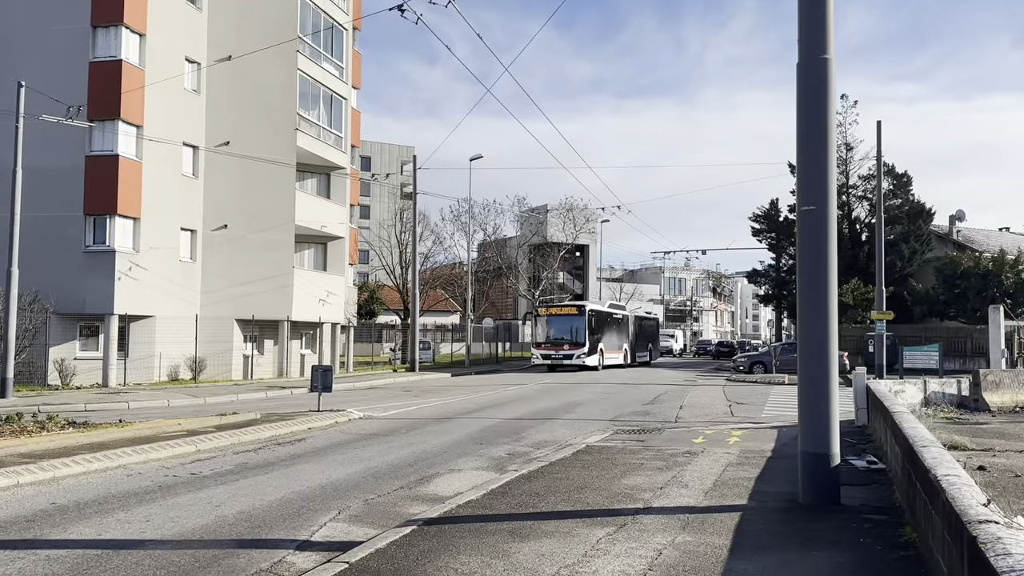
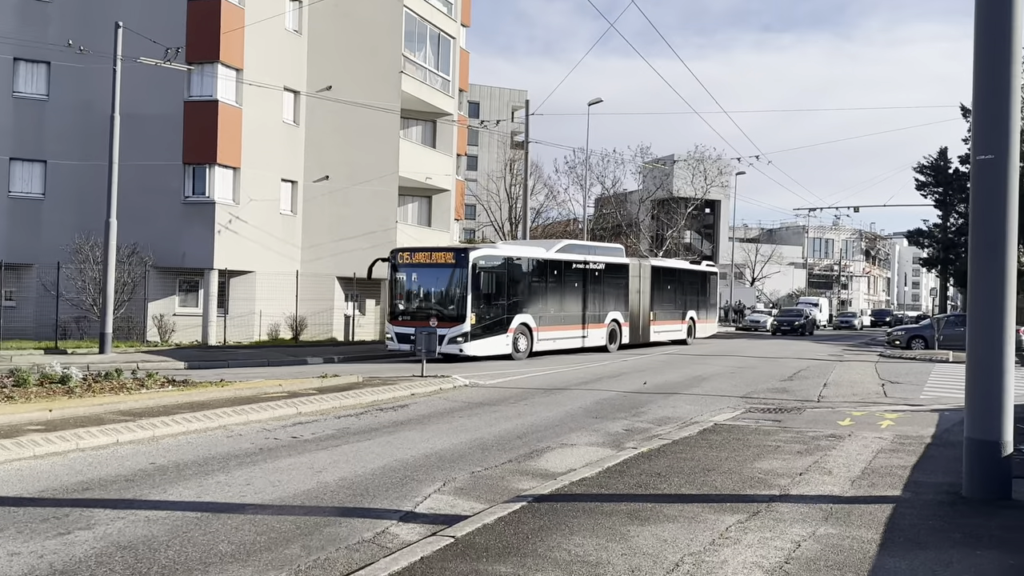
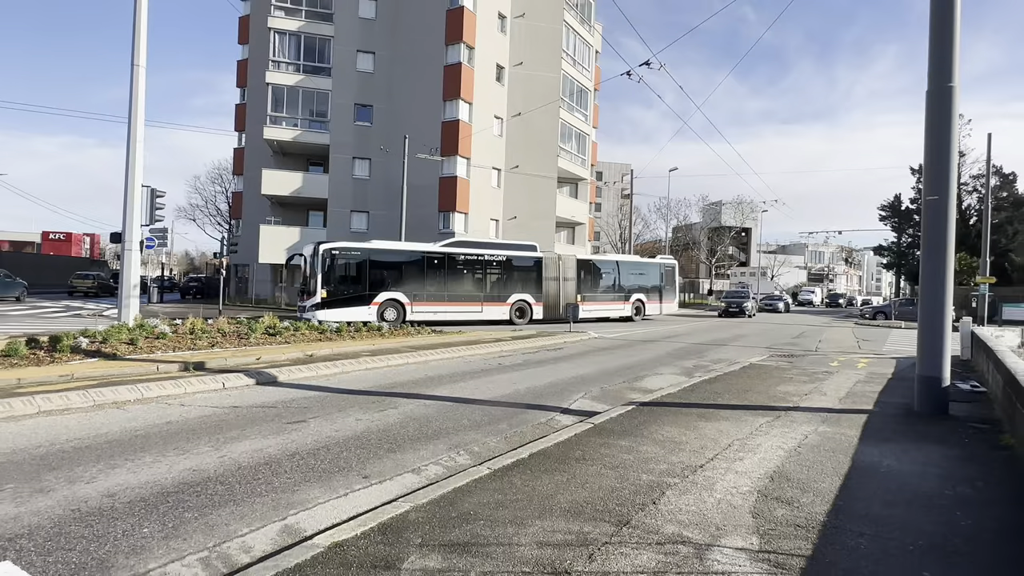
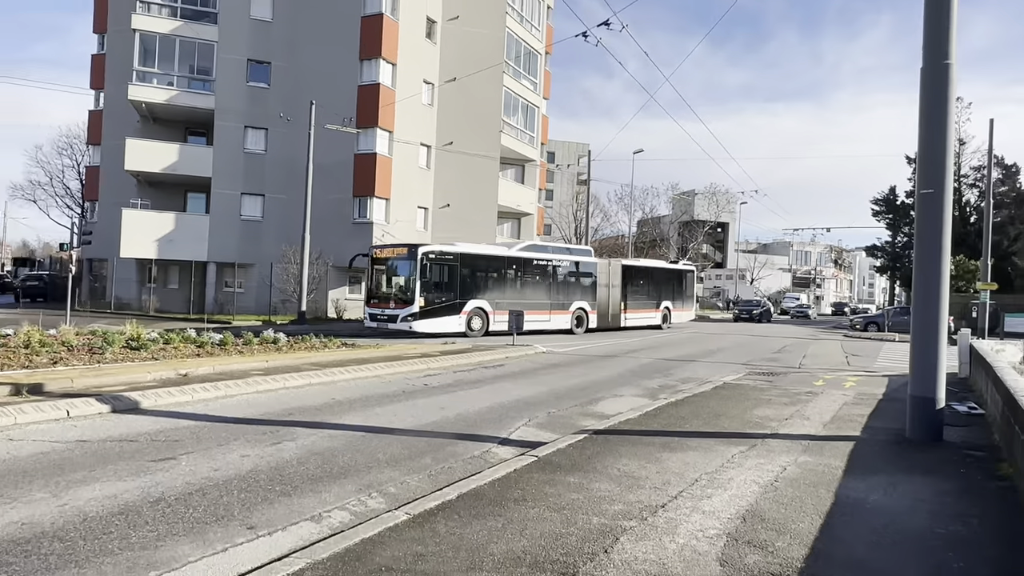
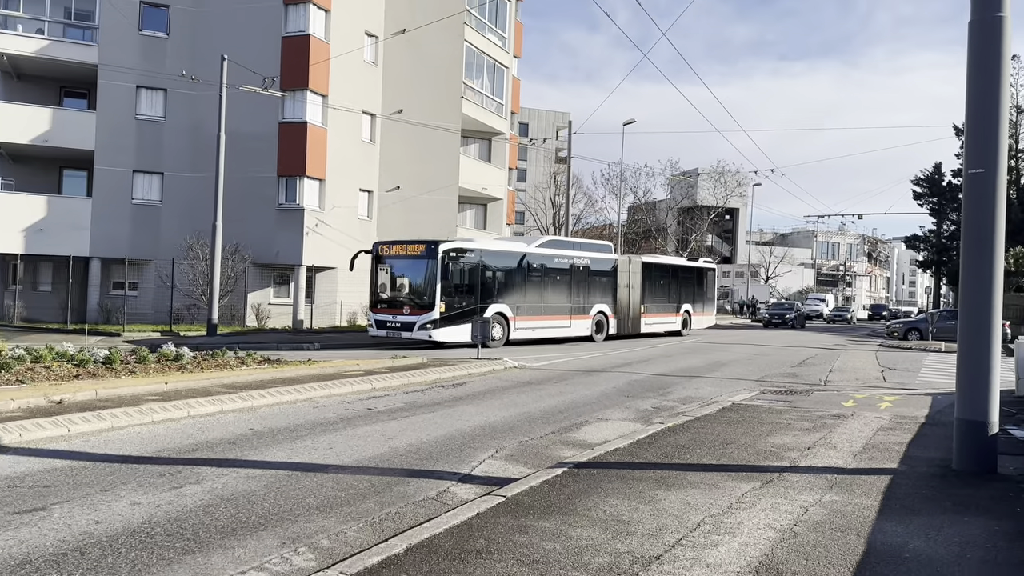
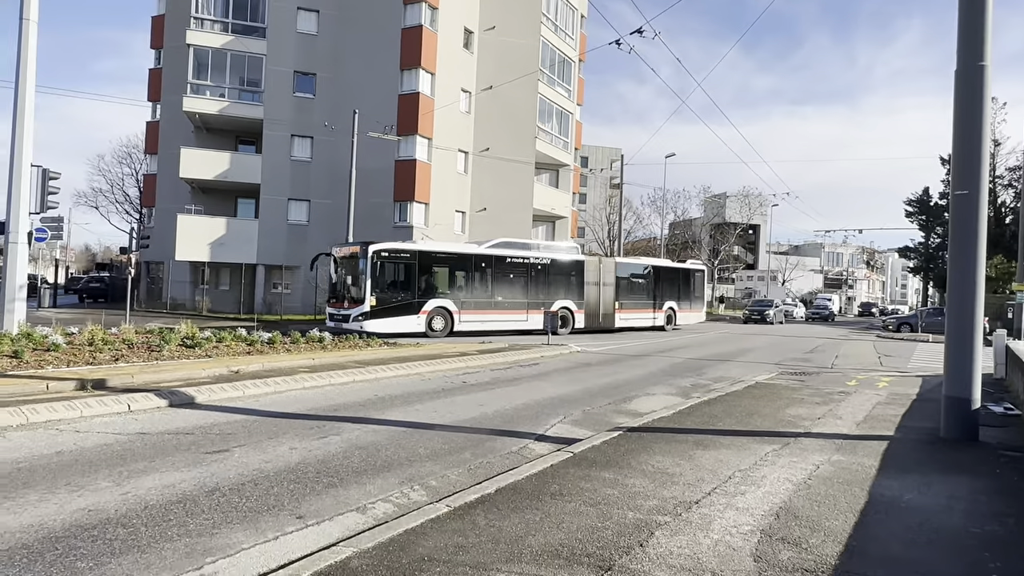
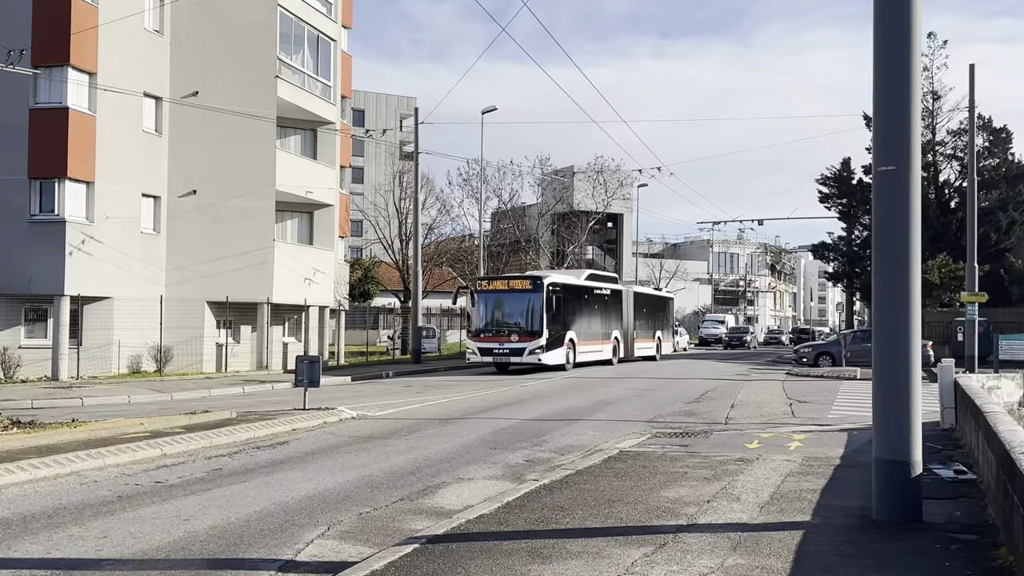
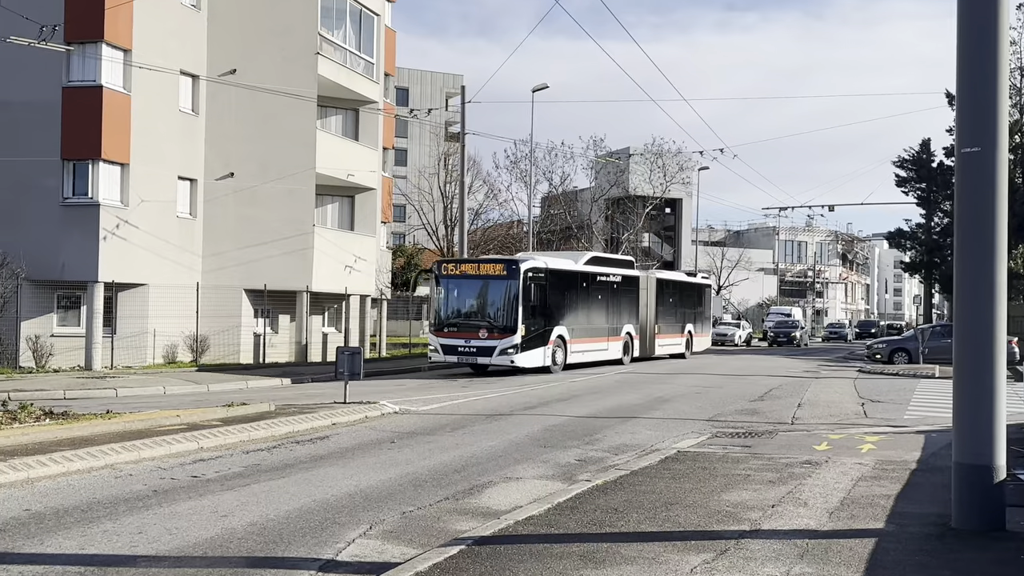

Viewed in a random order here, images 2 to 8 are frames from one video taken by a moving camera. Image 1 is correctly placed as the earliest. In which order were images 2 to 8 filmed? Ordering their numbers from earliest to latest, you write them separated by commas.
7, 8, 2, 5, 4, 6, 3
